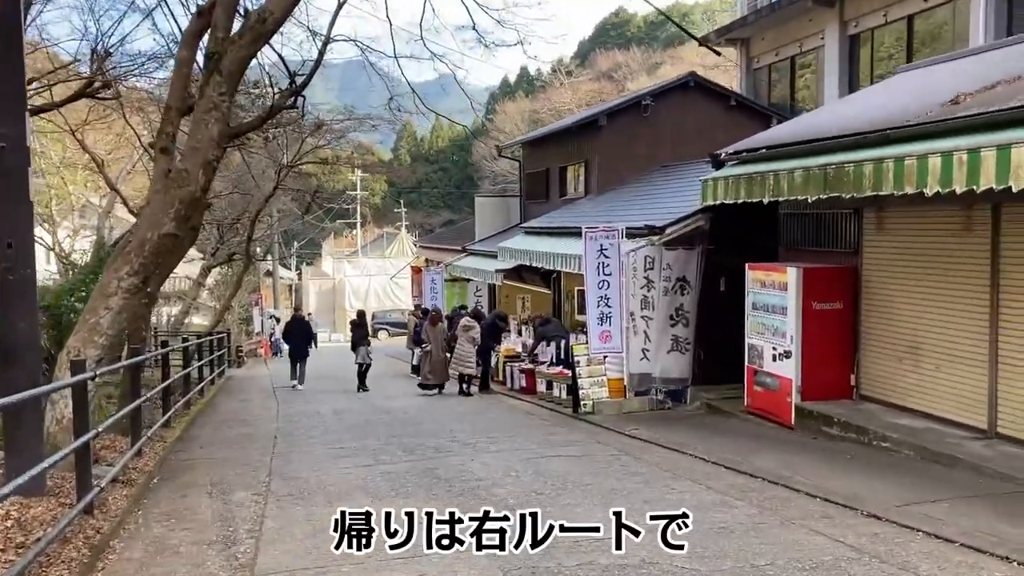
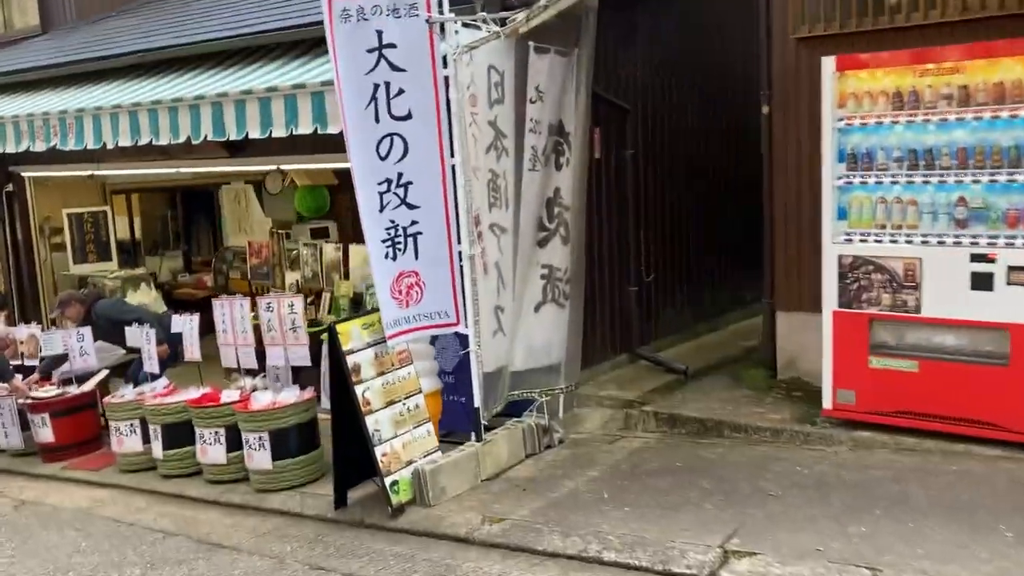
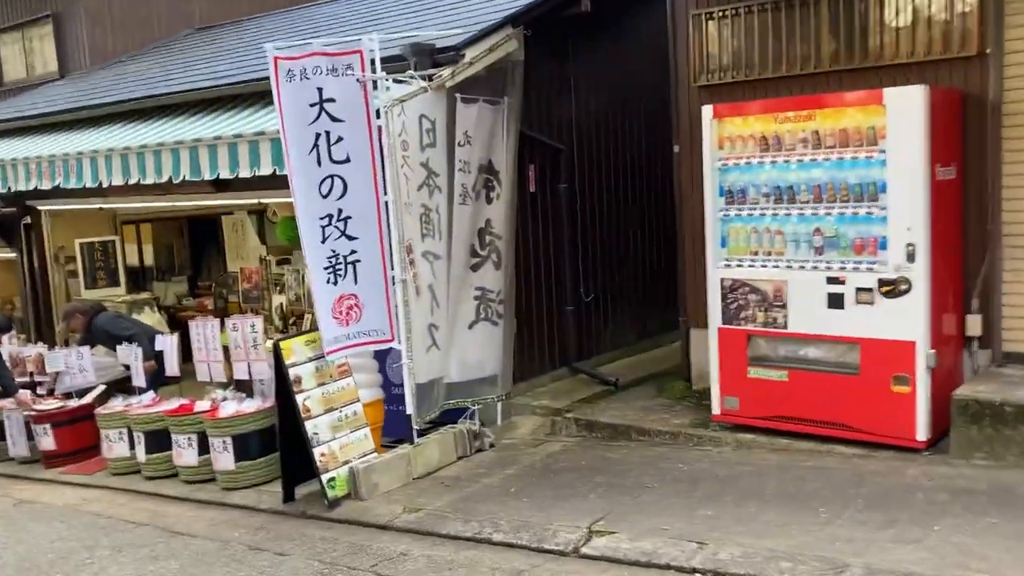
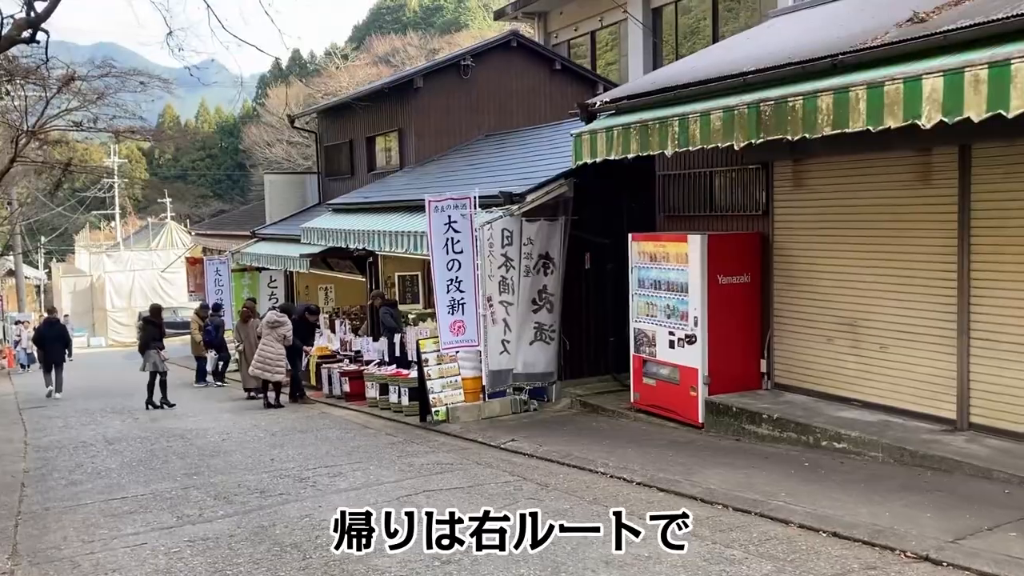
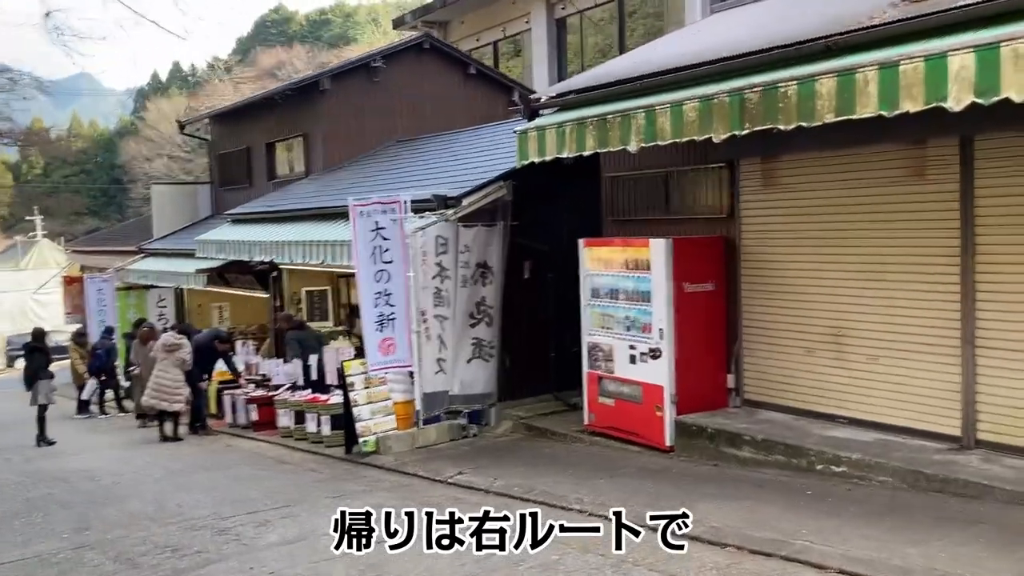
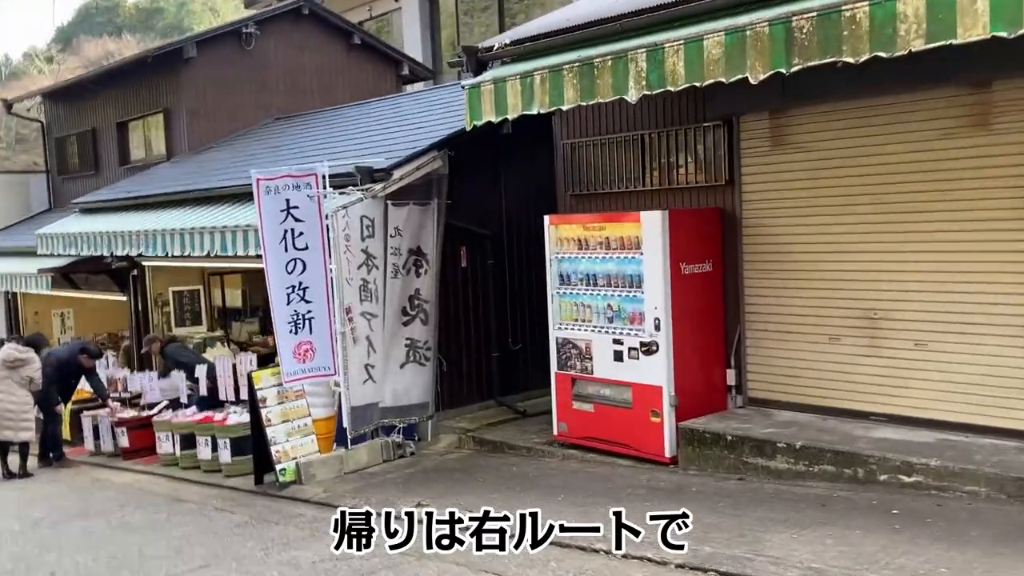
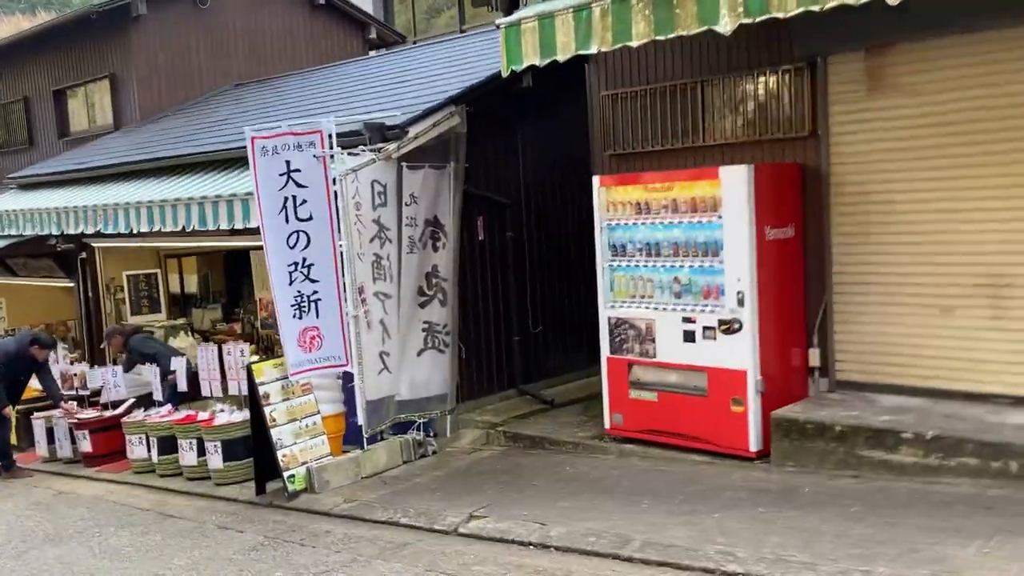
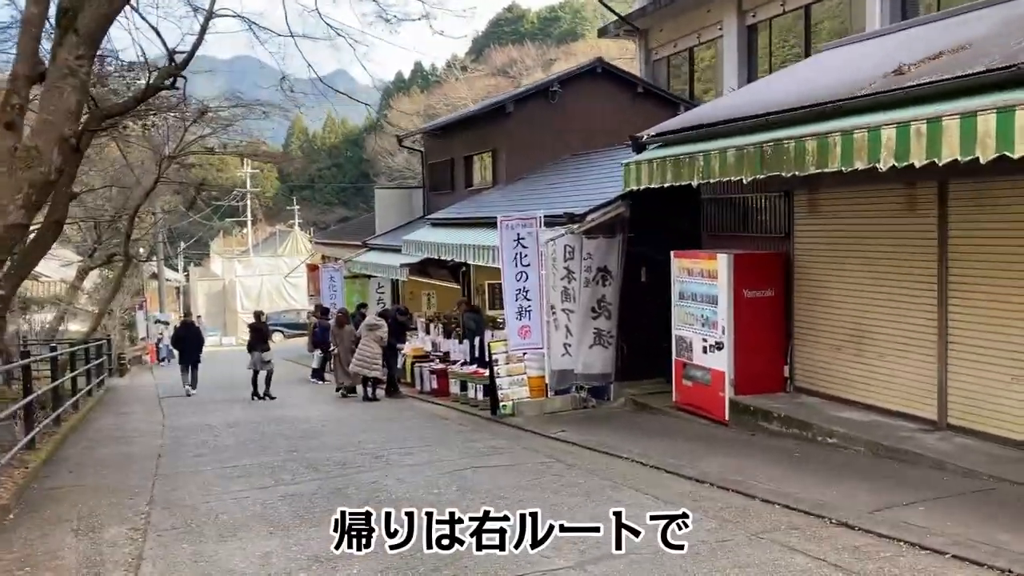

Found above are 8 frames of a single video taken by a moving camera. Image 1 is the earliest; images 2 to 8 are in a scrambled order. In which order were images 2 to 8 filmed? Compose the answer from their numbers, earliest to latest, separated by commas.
8, 4, 5, 6, 7, 3, 2
